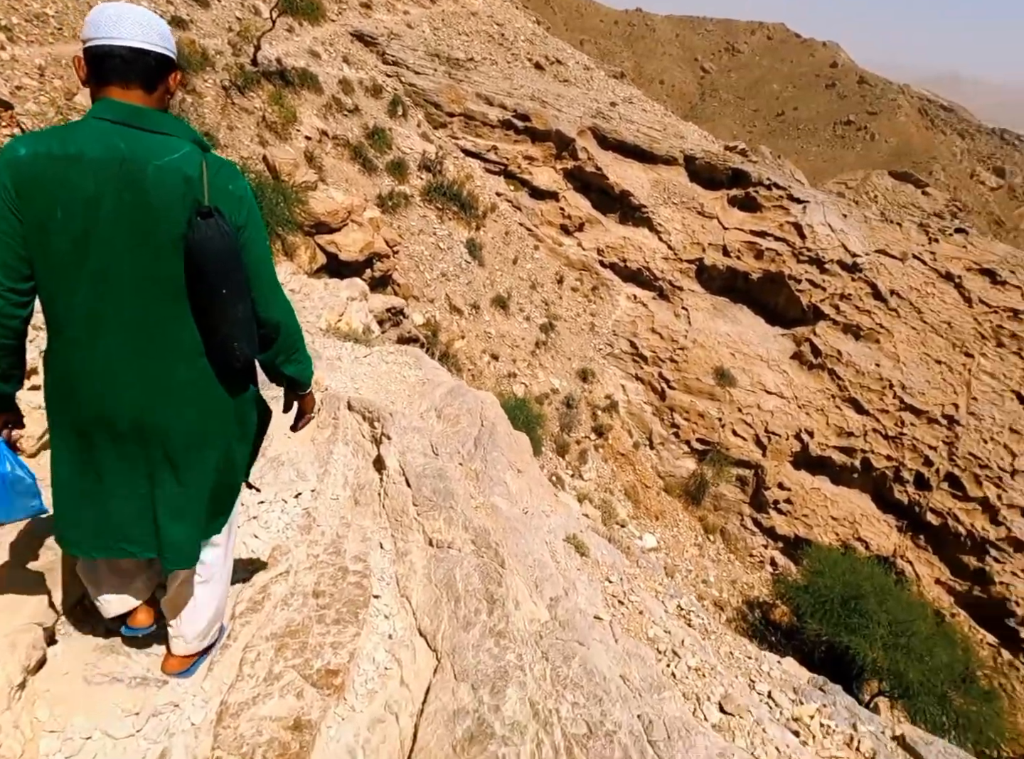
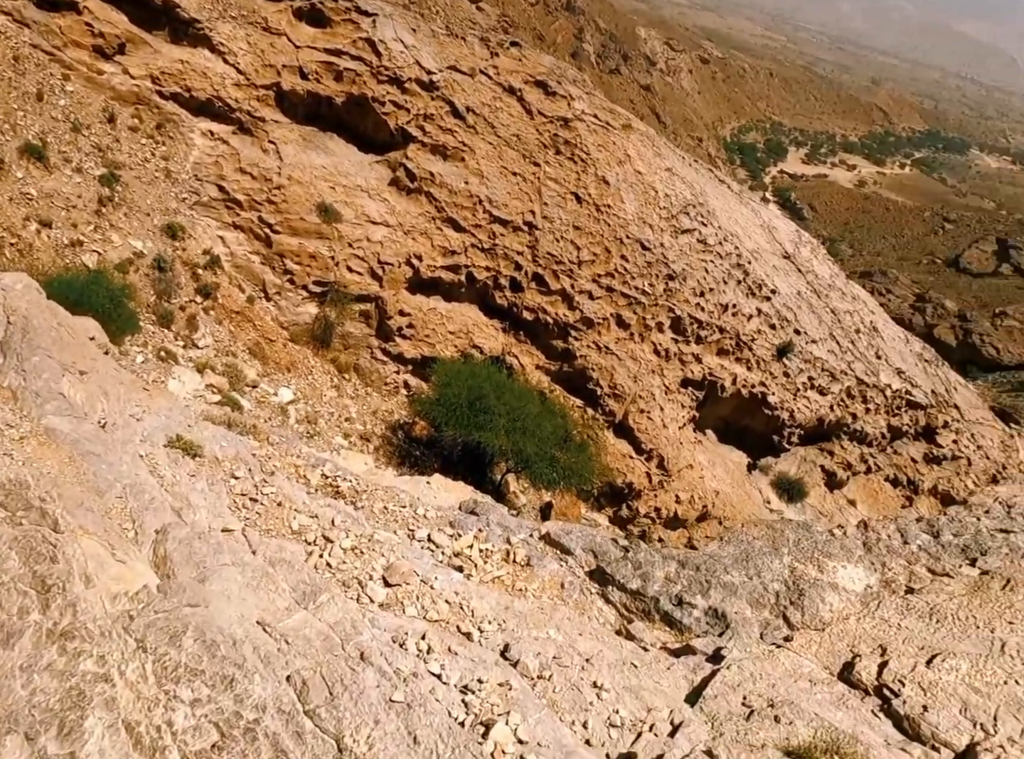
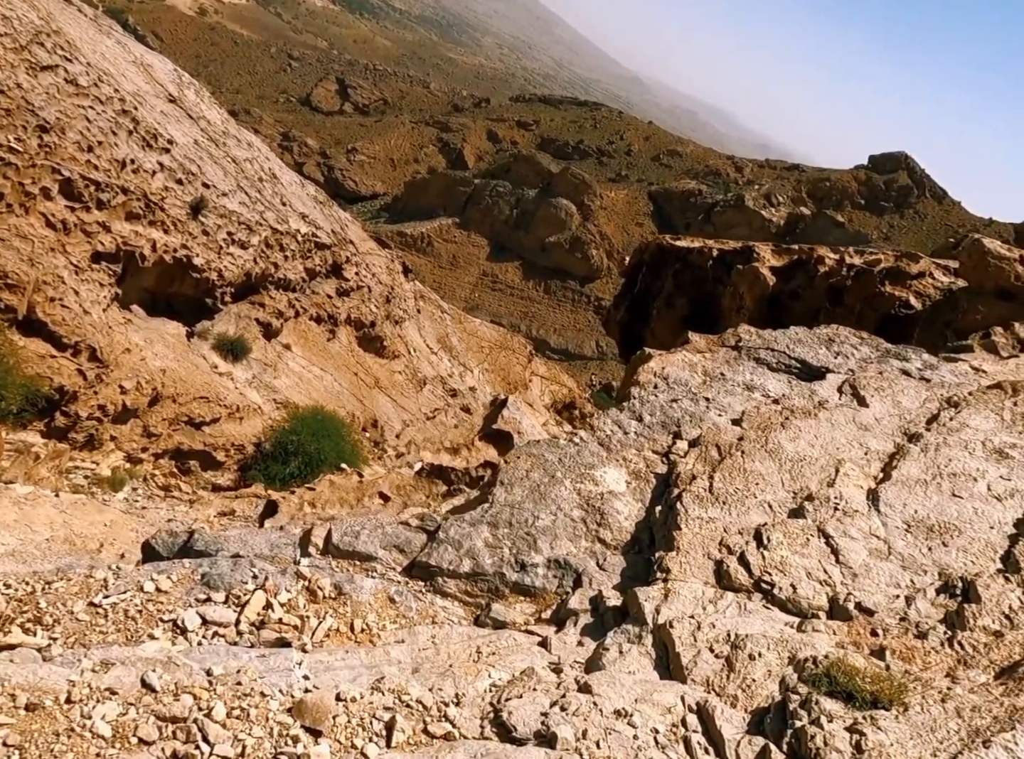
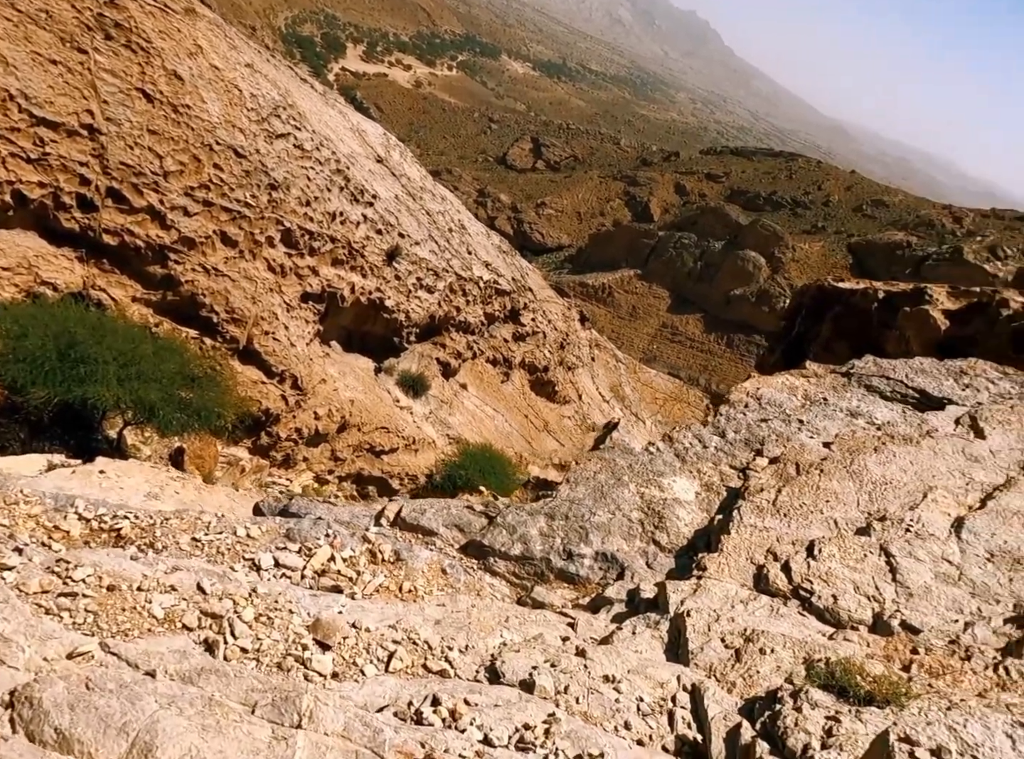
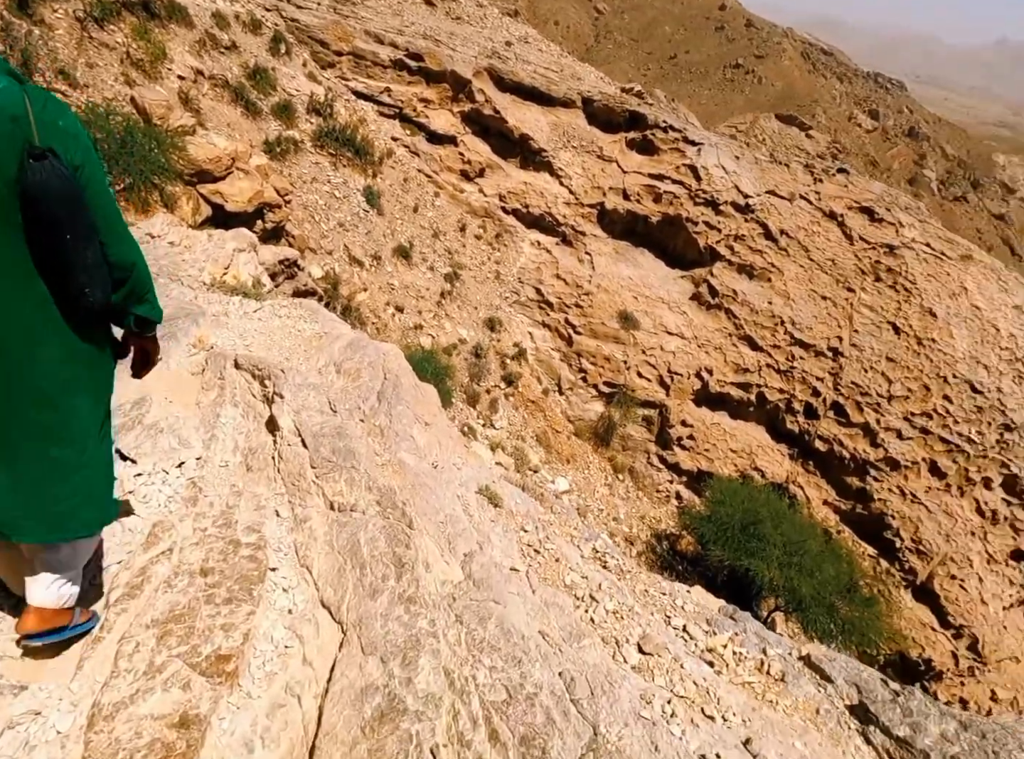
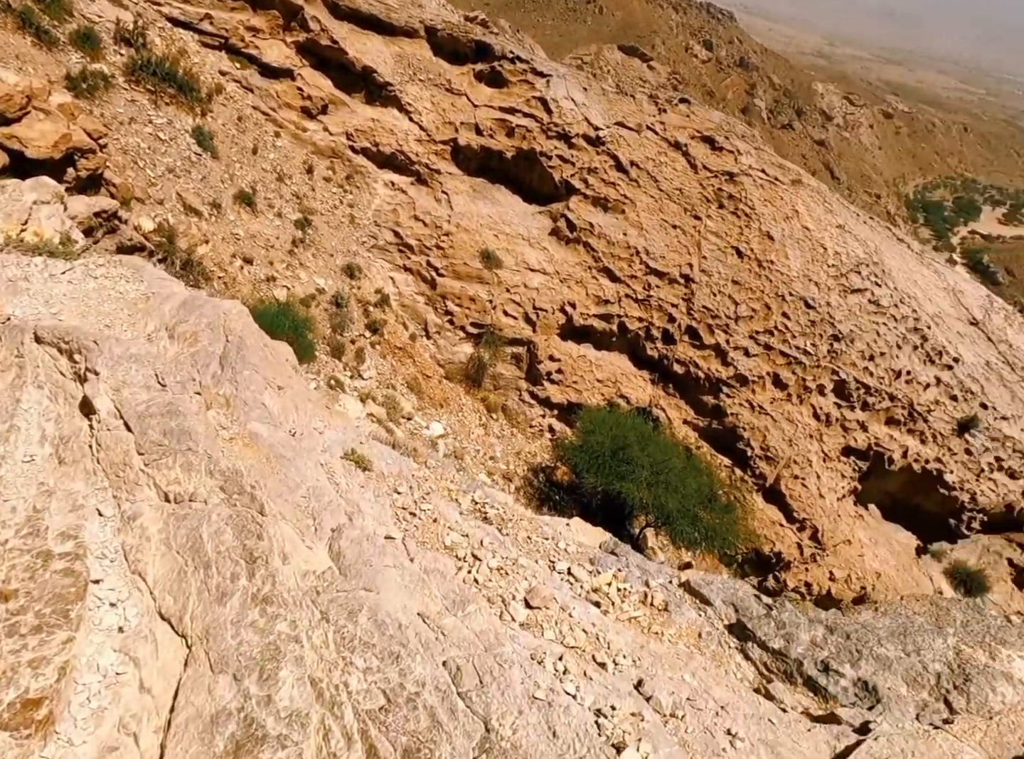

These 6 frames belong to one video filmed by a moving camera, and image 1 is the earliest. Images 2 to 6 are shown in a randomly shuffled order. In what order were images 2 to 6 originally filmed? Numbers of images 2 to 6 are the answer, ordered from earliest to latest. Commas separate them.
5, 6, 2, 4, 3
